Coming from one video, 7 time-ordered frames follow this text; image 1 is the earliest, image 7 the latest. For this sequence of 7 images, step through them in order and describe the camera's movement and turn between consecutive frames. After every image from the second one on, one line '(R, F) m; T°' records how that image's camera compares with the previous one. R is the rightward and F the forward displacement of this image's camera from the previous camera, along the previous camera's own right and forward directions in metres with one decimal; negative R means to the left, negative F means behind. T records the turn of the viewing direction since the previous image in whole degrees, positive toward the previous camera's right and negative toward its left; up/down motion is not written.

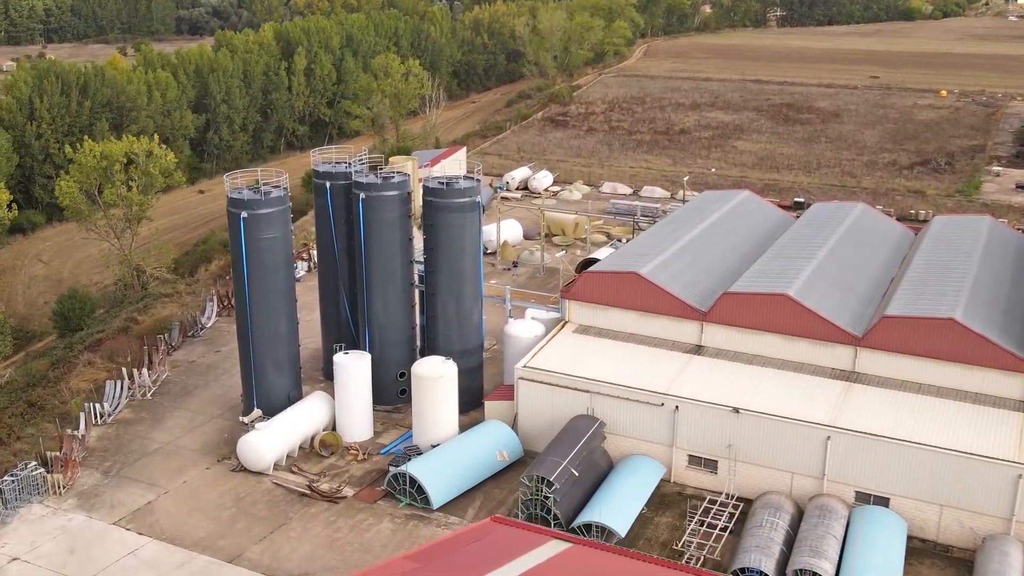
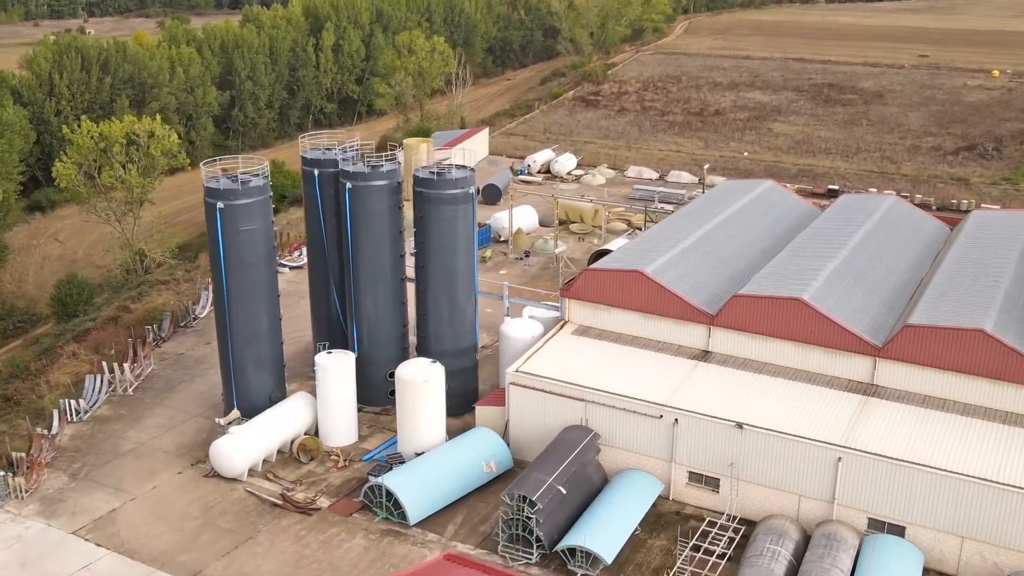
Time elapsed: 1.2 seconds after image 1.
(+1.2, +1.7) m; -2°
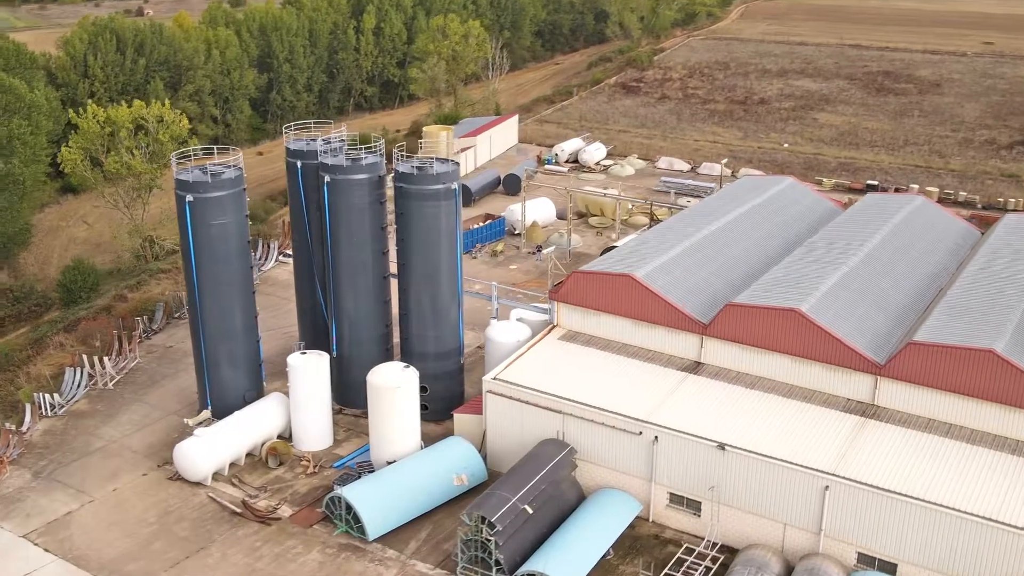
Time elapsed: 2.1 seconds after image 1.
(+1.8, +1.4) m; -3°
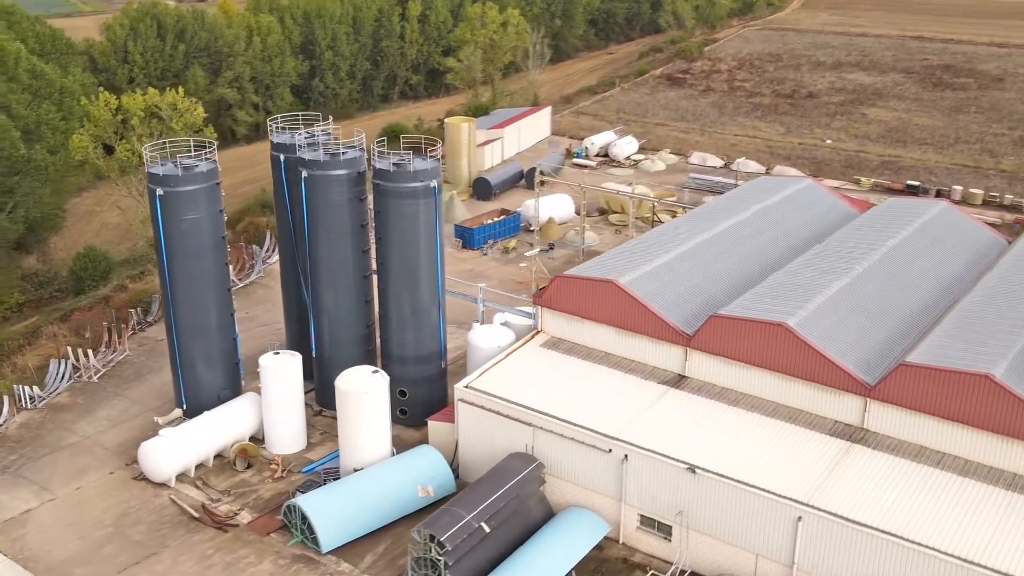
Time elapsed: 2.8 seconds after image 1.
(+1.8, +1.1) m; -4°
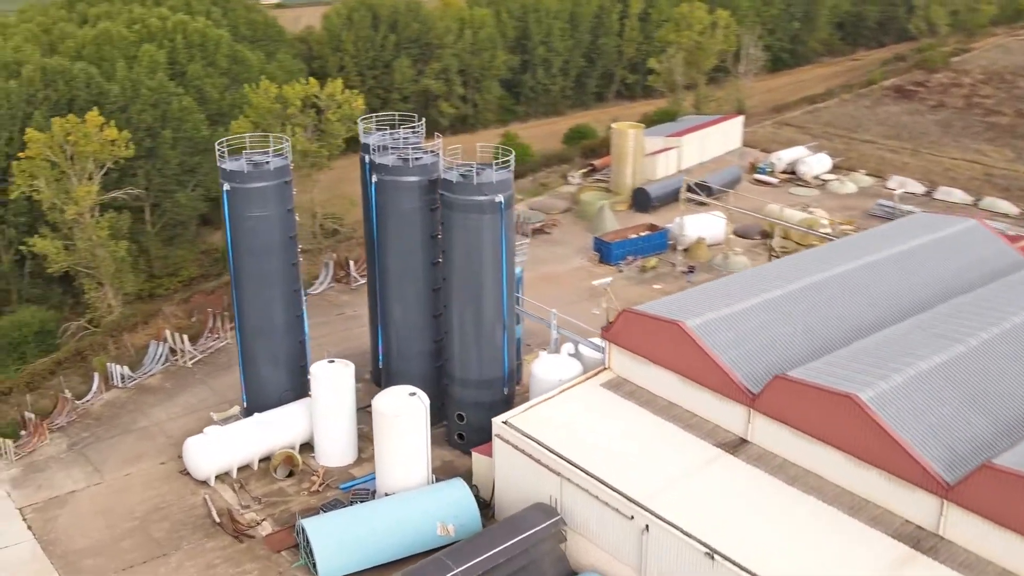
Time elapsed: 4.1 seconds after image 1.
(+3.6, +2.3) m; -14°
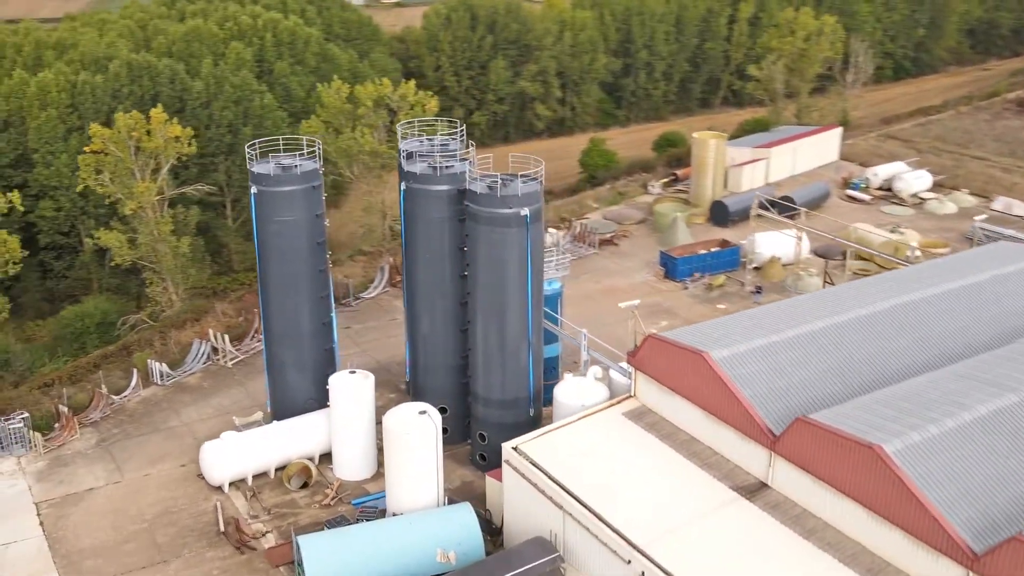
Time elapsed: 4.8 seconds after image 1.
(+1.8, +1.1) m; -7°
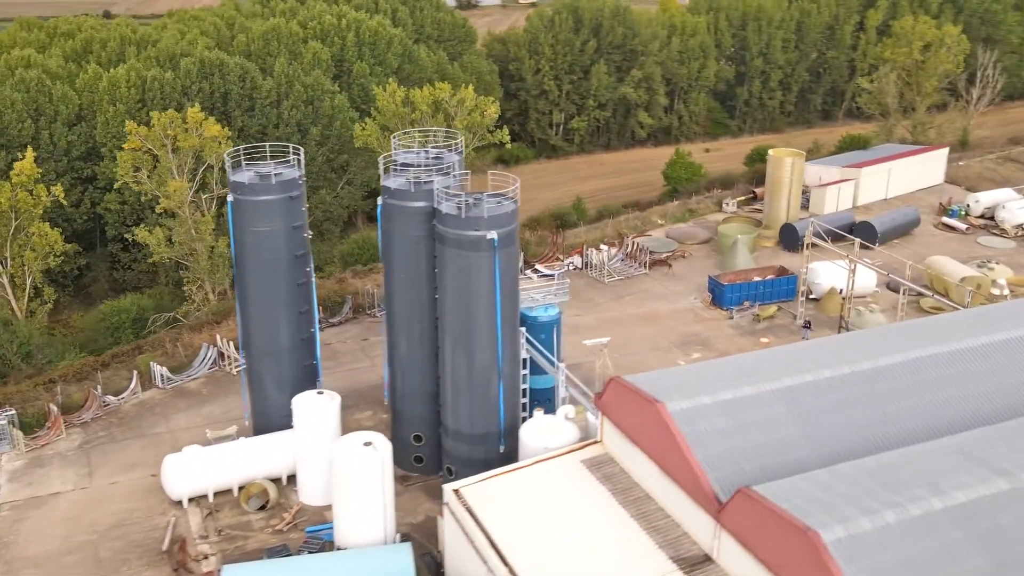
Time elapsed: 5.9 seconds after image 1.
(+3.2, +1.7) m; -8°
